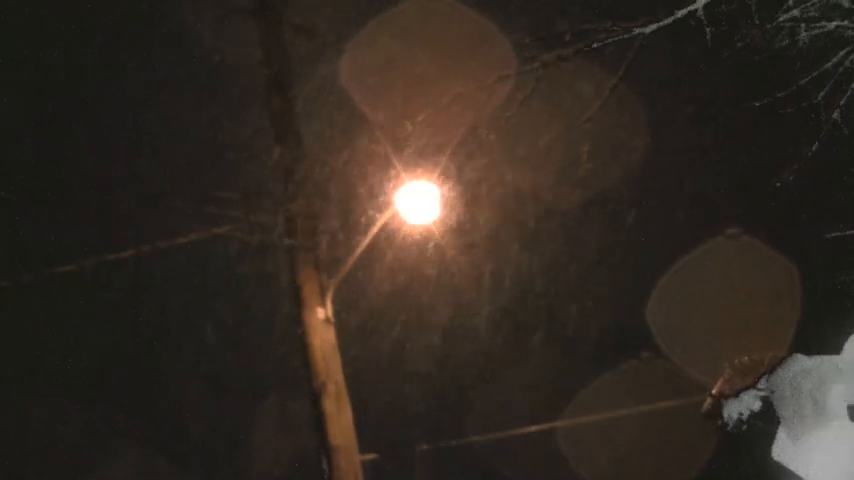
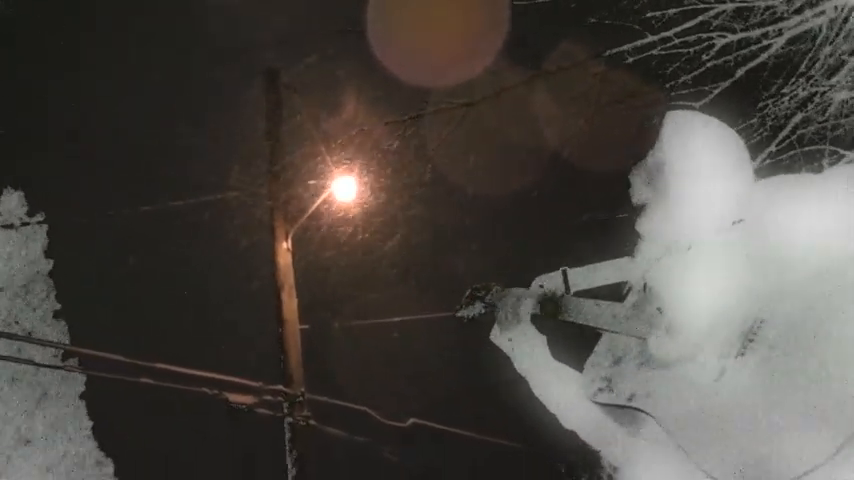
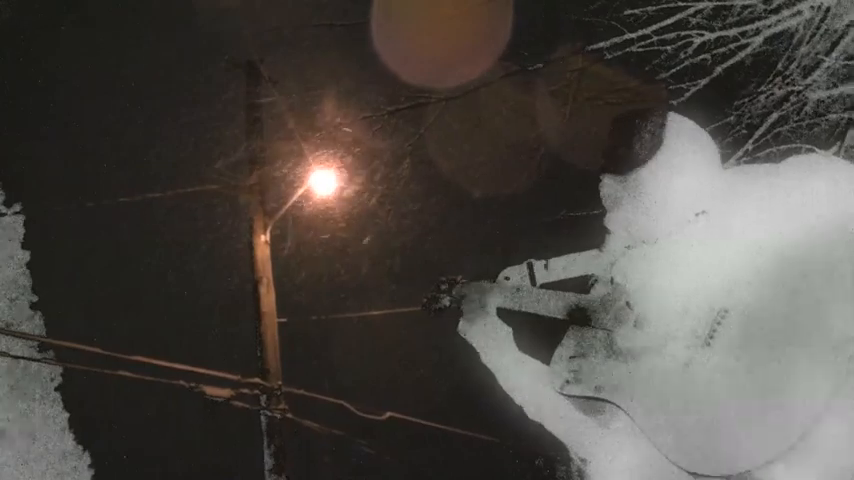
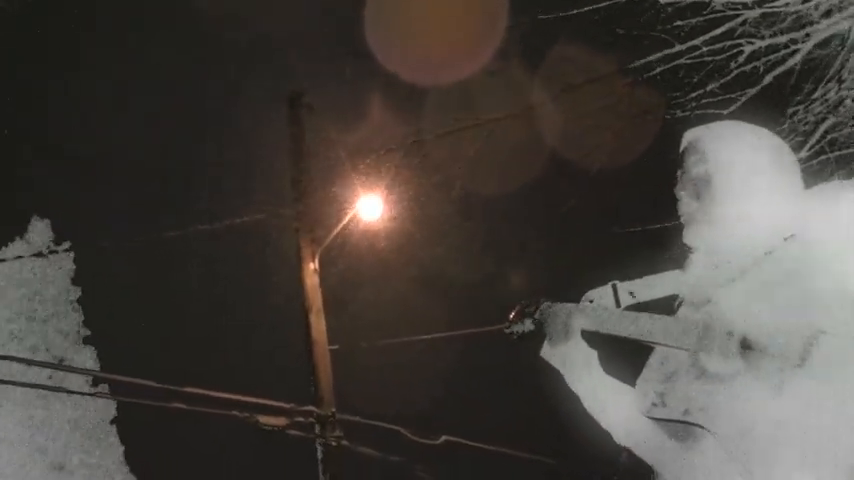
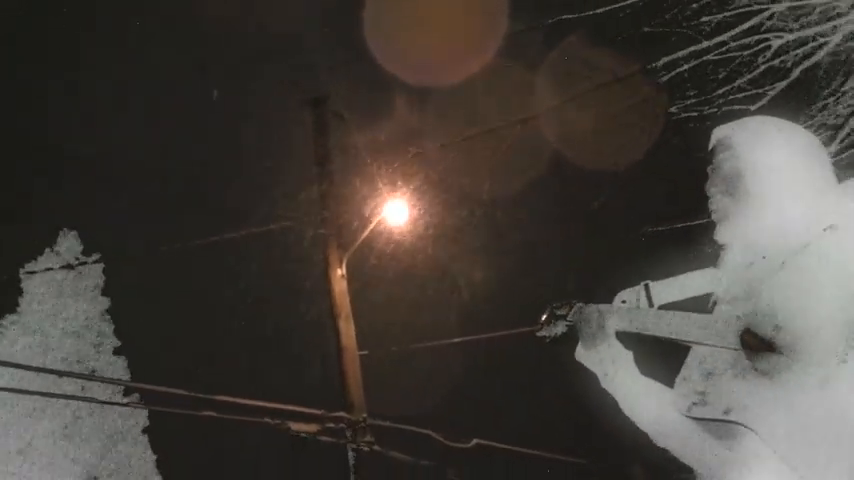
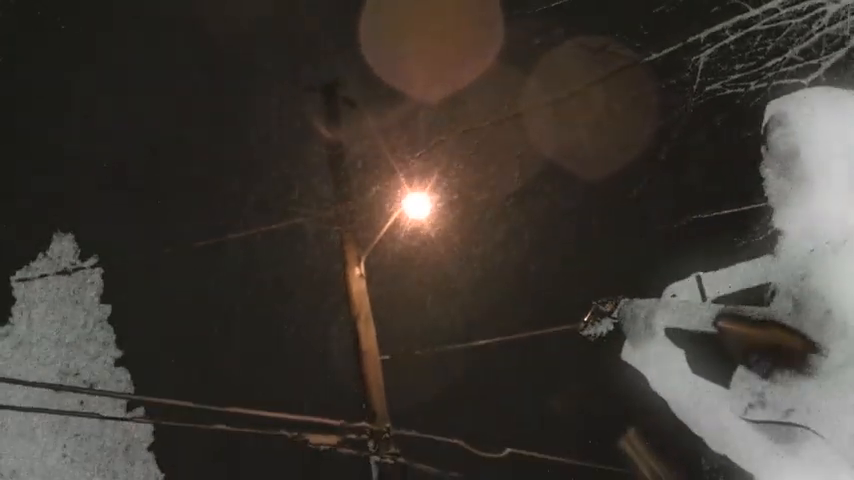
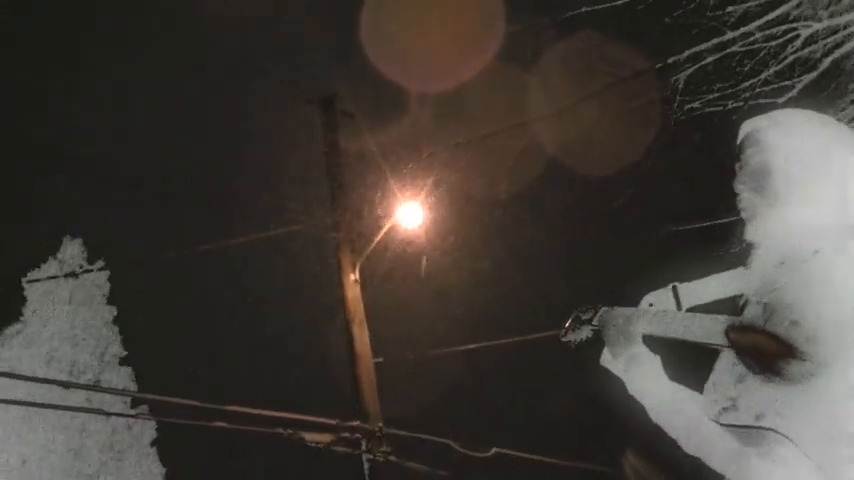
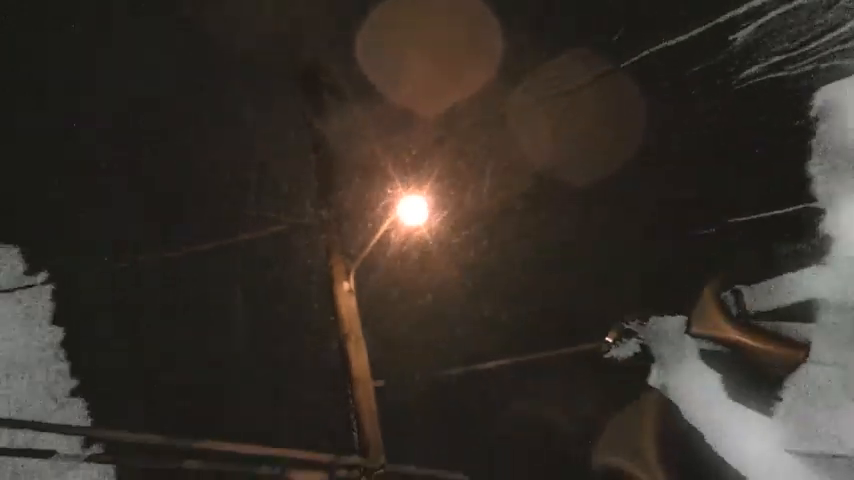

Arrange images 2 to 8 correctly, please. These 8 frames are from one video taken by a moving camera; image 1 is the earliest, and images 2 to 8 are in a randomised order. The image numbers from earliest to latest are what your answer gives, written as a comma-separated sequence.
8, 6, 7, 5, 4, 2, 3
